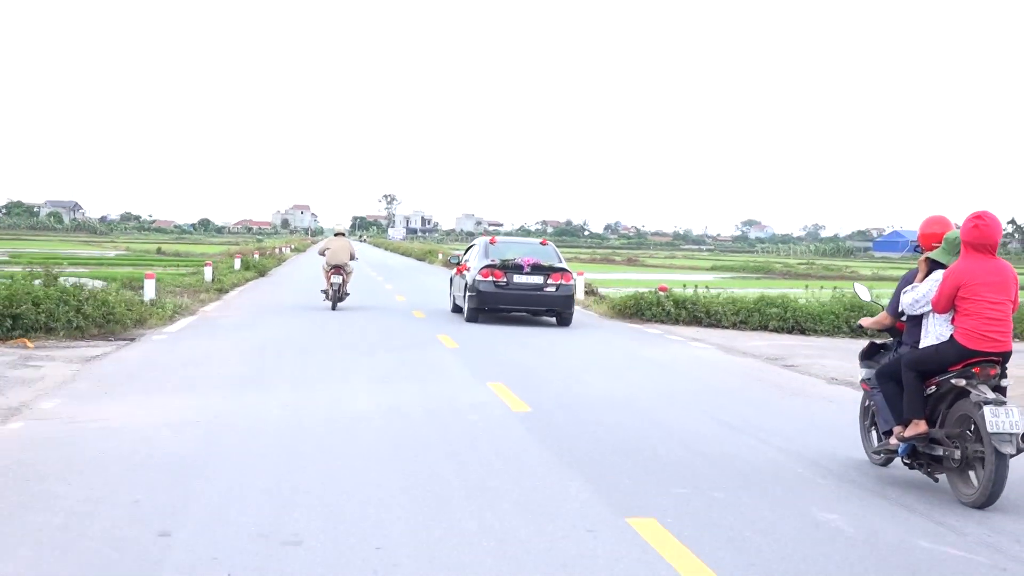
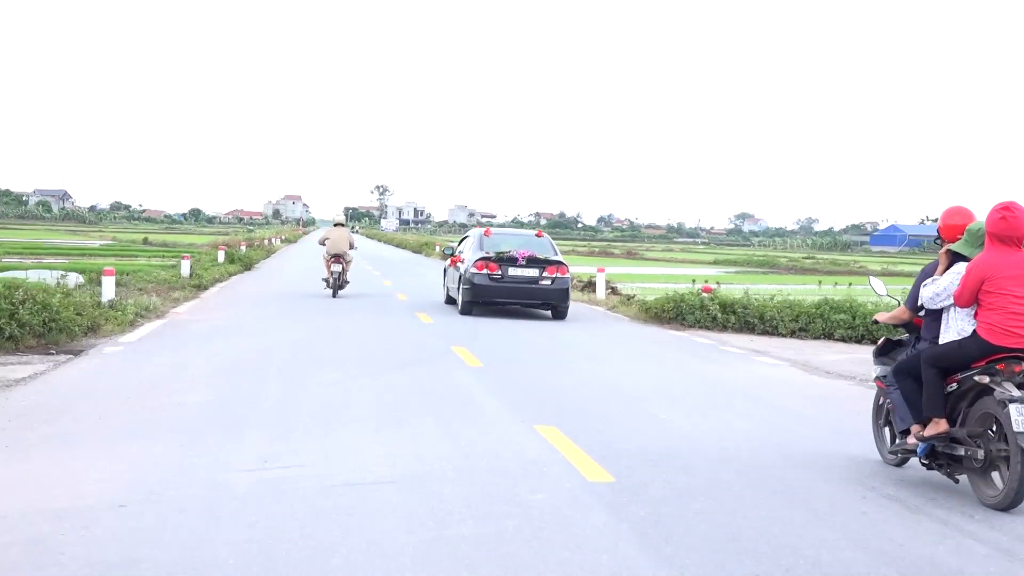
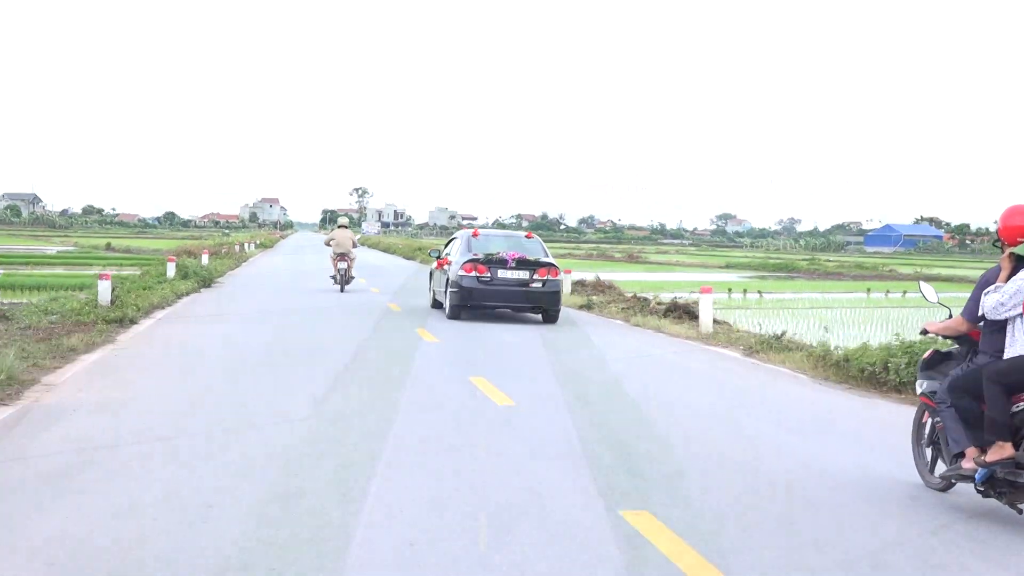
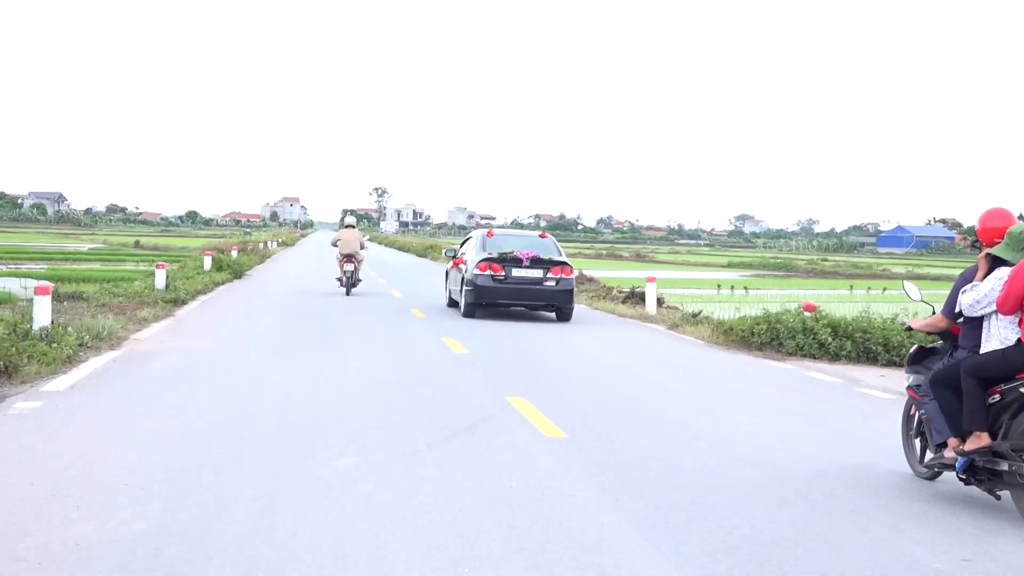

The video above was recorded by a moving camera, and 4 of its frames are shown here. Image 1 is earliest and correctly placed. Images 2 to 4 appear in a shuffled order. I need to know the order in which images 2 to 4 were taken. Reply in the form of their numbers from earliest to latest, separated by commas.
2, 4, 3
